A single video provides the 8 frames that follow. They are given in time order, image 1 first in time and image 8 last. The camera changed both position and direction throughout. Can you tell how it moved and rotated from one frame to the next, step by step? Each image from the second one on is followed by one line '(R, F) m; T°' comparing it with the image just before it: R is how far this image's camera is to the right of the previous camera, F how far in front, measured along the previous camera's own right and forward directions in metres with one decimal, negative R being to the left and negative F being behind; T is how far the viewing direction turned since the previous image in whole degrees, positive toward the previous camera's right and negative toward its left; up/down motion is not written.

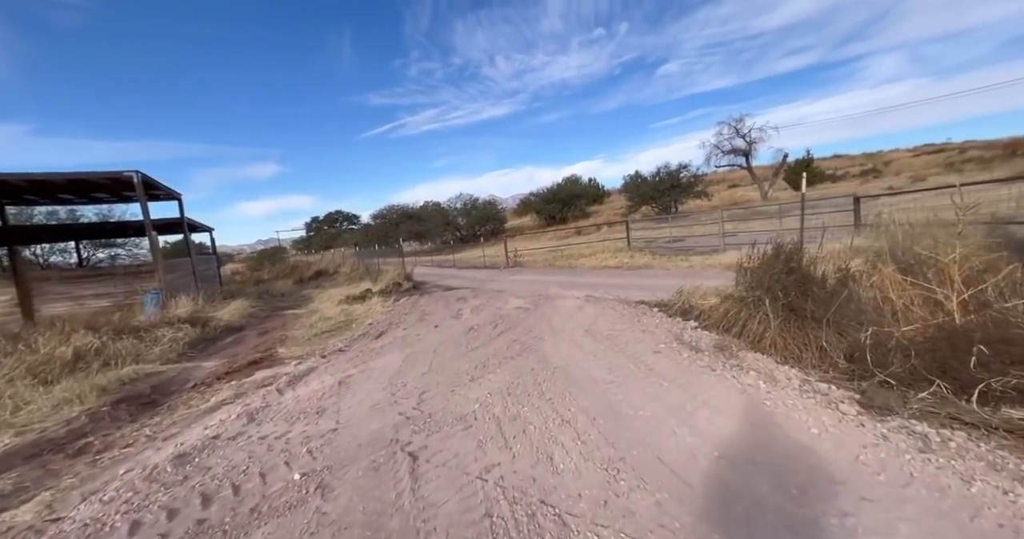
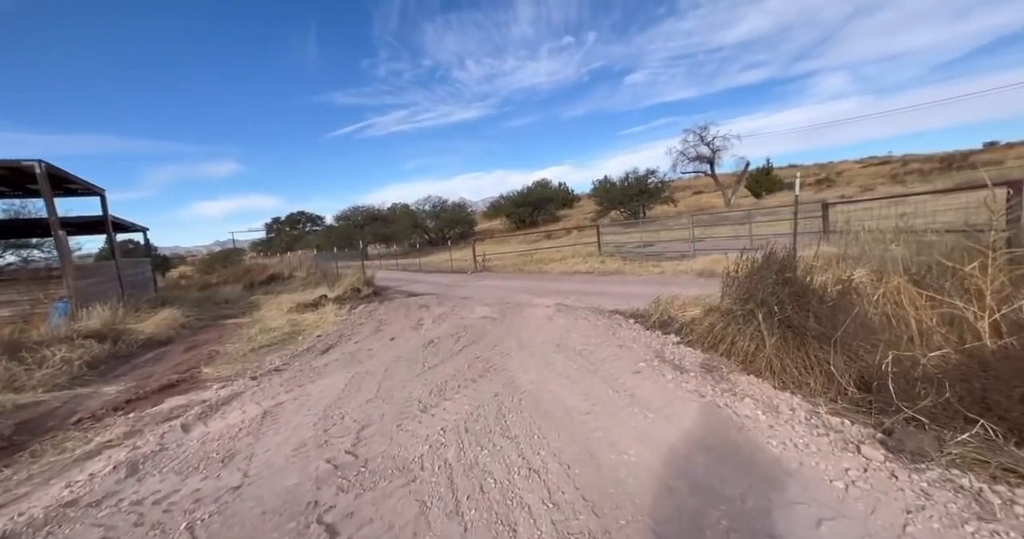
(+0.1, +0.6) m; +4°
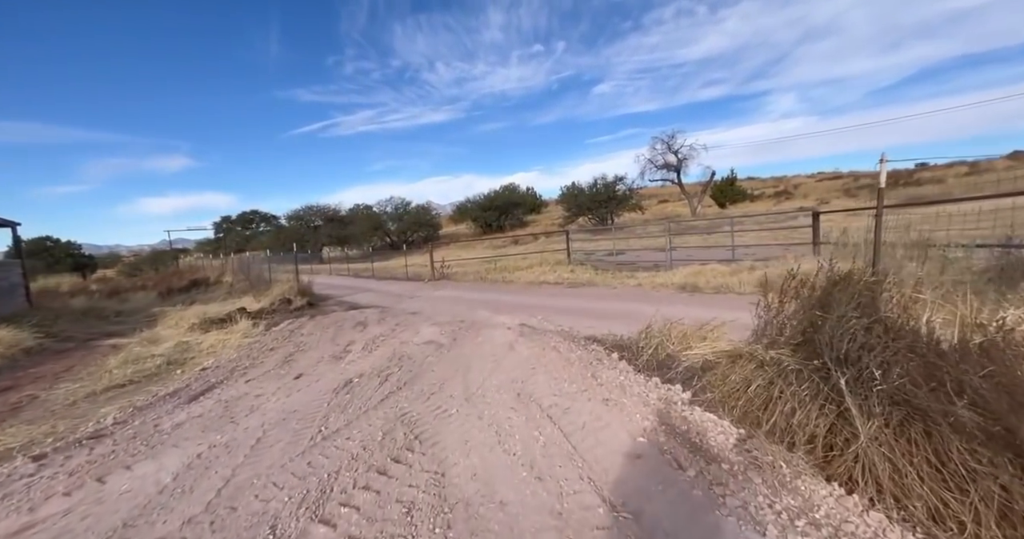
(+0.2, +1.5) m; +5°
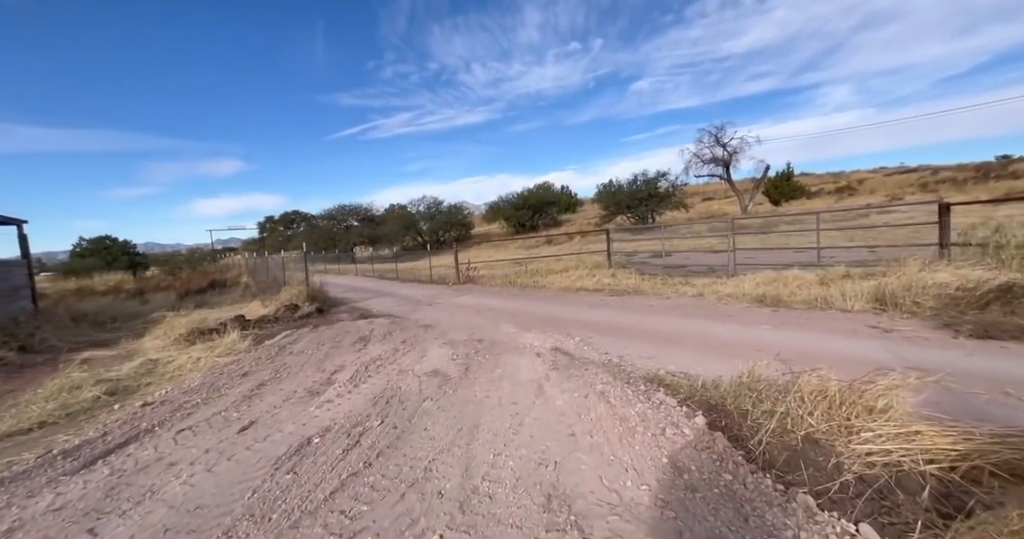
(0.0, +1.6) m; -5°
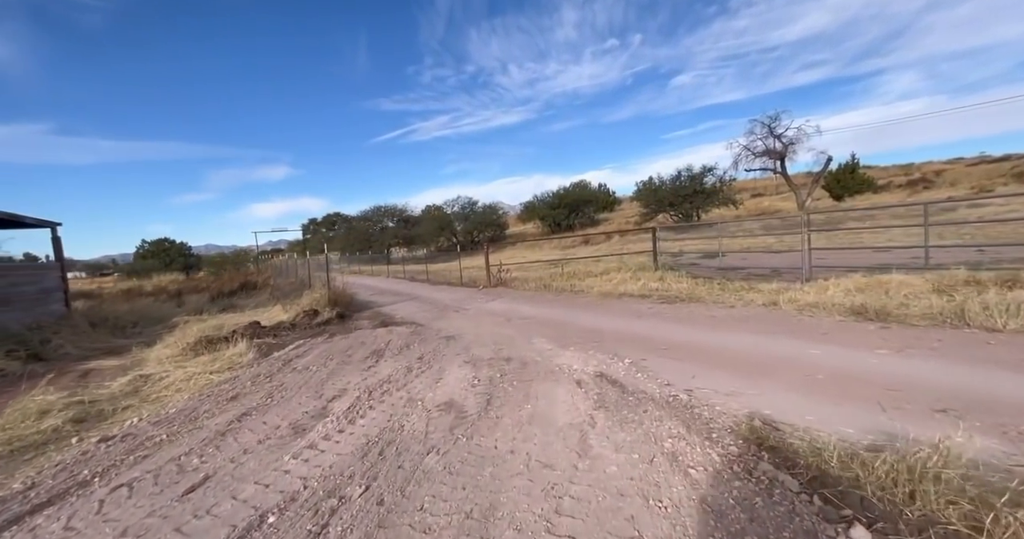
(0.0, +1.1) m; -5°
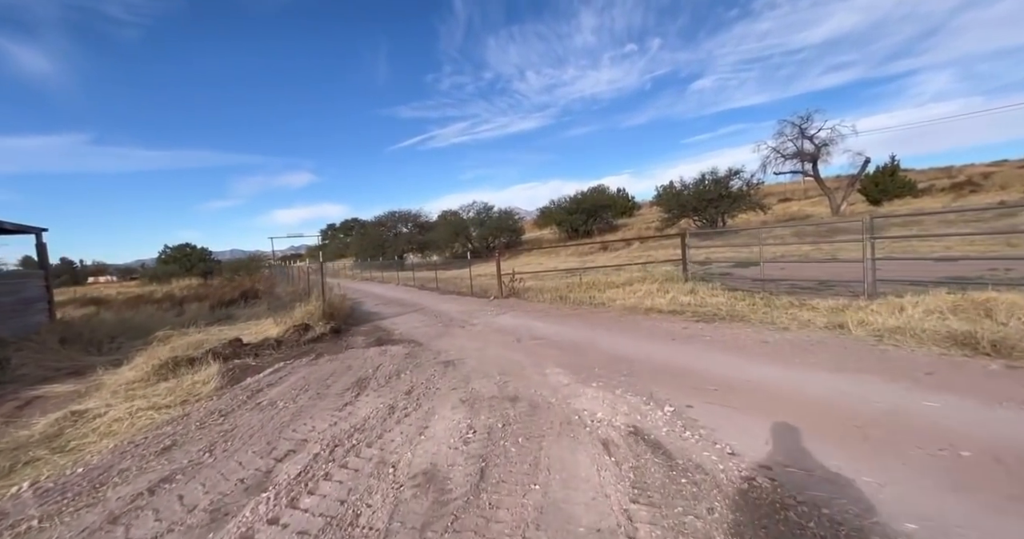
(+0.1, +1.1) m; -2°
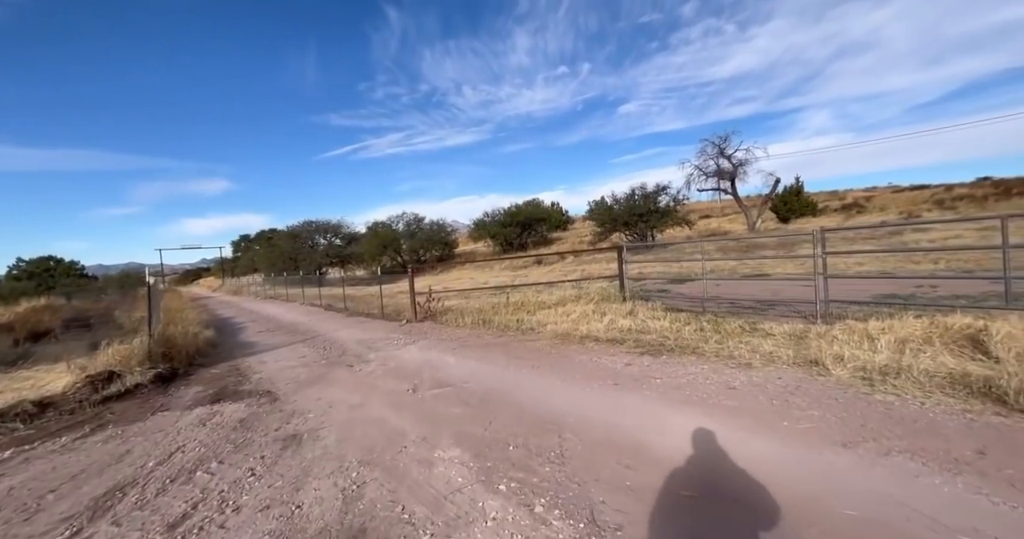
(+0.6, +1.7) m; +9°
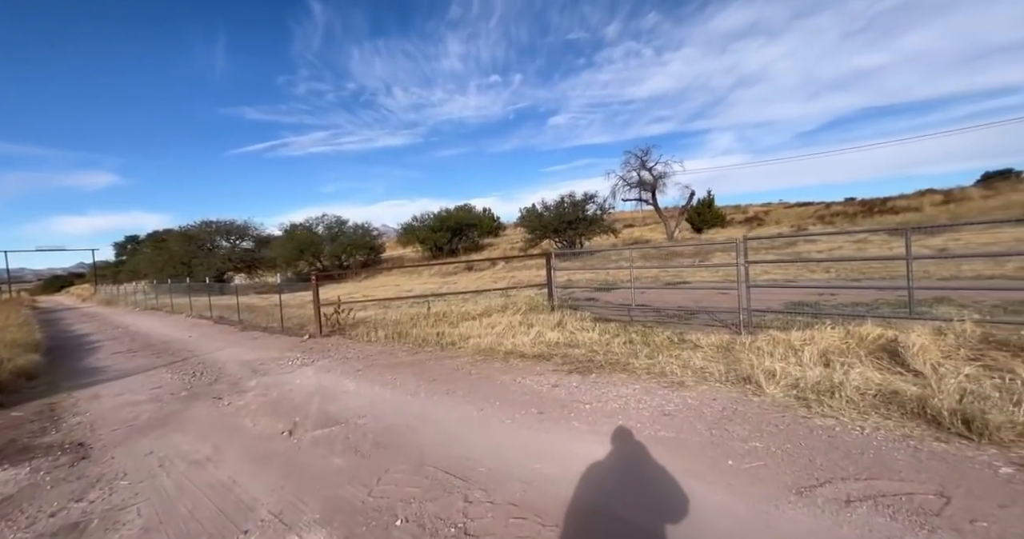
(+0.3, +0.8) m; +9°
